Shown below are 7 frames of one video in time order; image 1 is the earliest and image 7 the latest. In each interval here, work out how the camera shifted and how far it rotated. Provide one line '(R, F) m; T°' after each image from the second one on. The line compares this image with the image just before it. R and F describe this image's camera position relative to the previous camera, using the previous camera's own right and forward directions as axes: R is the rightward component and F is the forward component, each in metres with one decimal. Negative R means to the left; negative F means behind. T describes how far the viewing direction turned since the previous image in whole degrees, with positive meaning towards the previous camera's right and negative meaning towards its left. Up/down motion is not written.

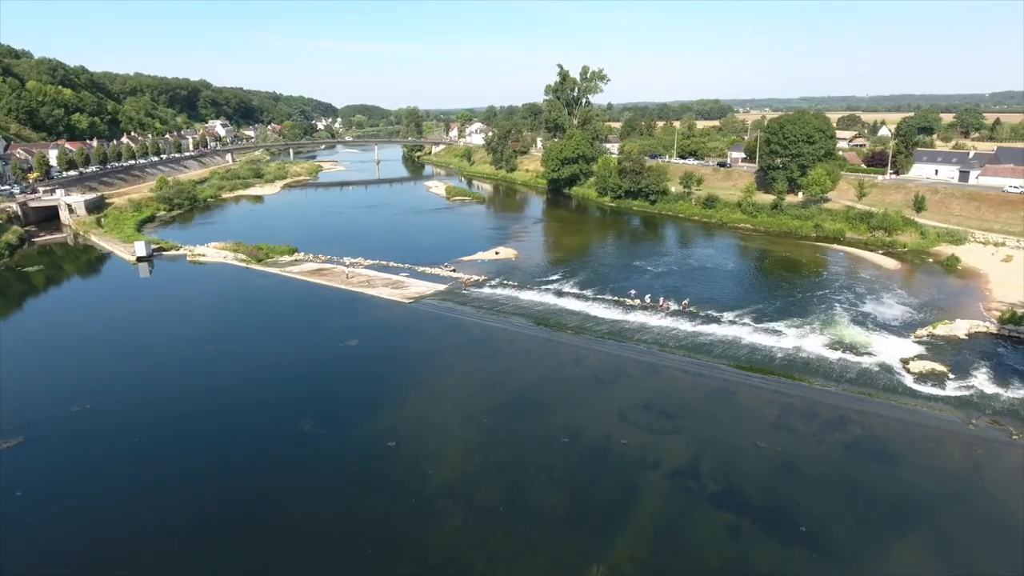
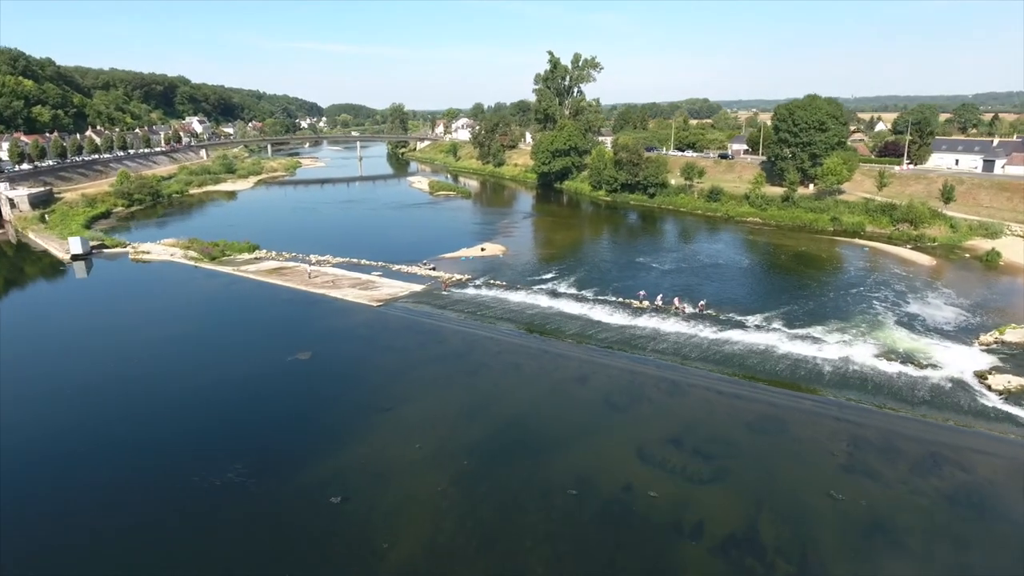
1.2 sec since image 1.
(+0.1, +4.6) m; +1°
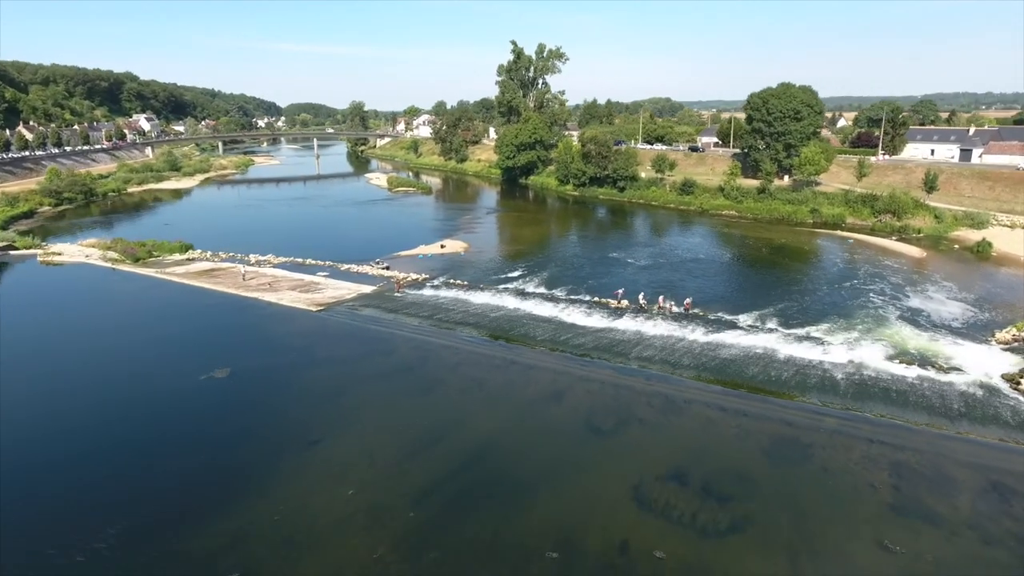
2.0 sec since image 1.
(+0.2, +3.2) m; +3°
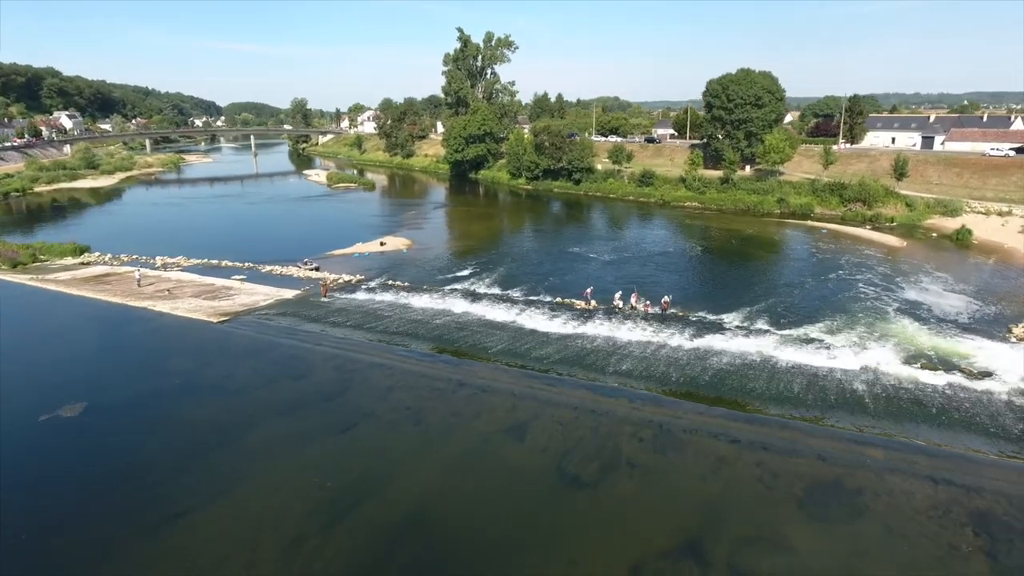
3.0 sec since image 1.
(+0.2, +3.6) m; +4°
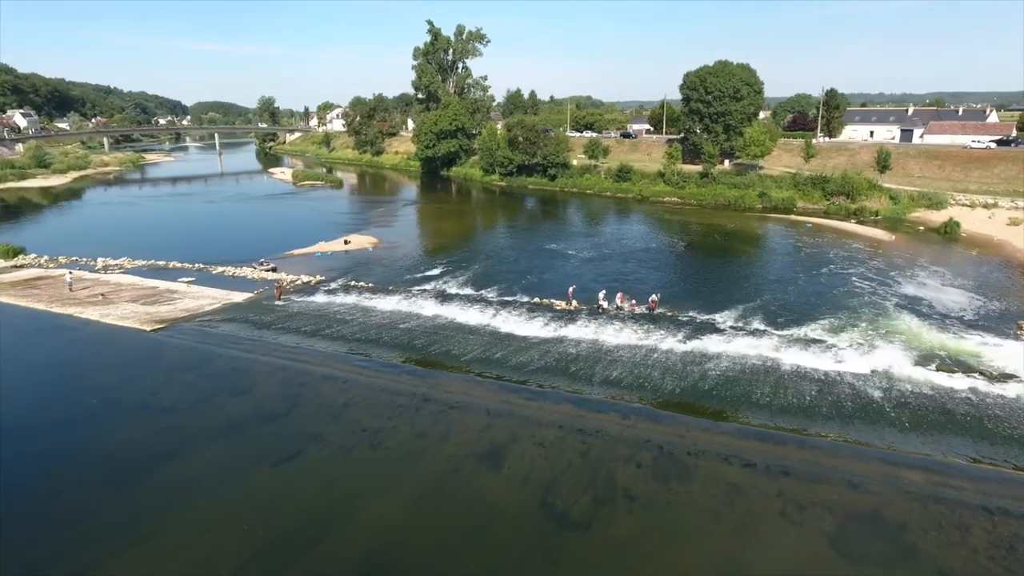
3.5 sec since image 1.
(0.0, +1.7) m; +2°
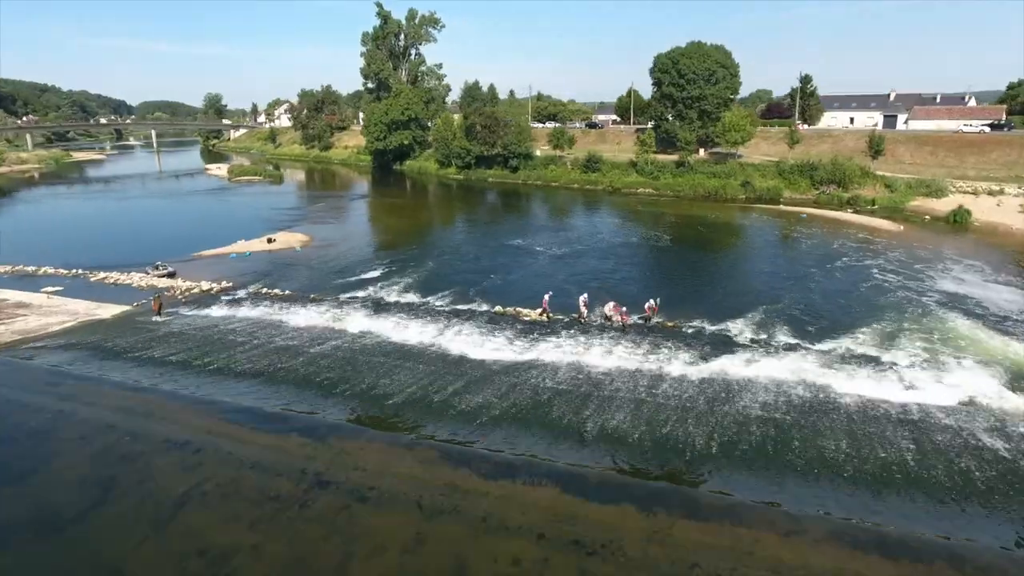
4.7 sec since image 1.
(+0.2, +4.3) m; +3°
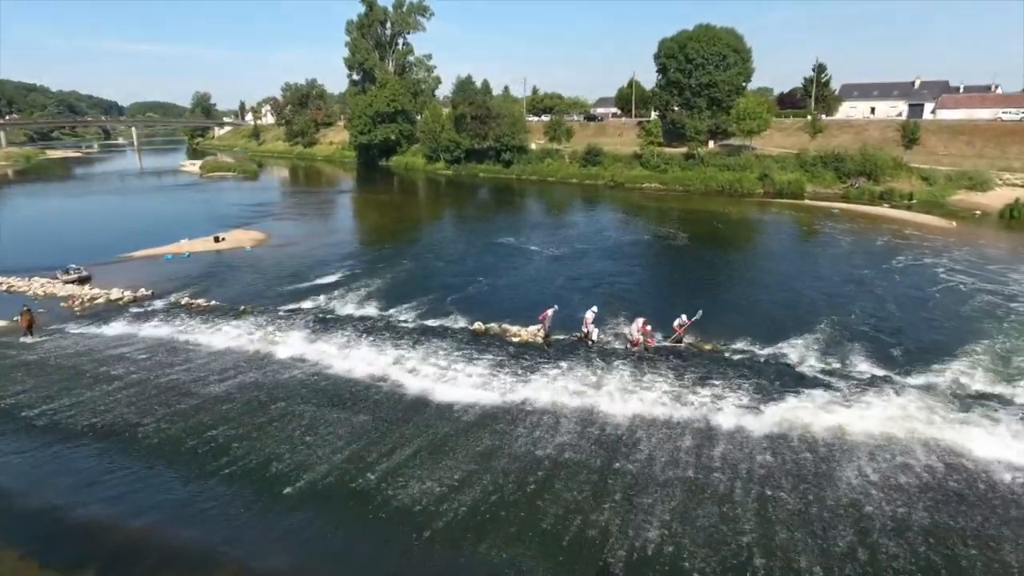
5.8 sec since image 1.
(+0.2, +3.5) m; 0°
